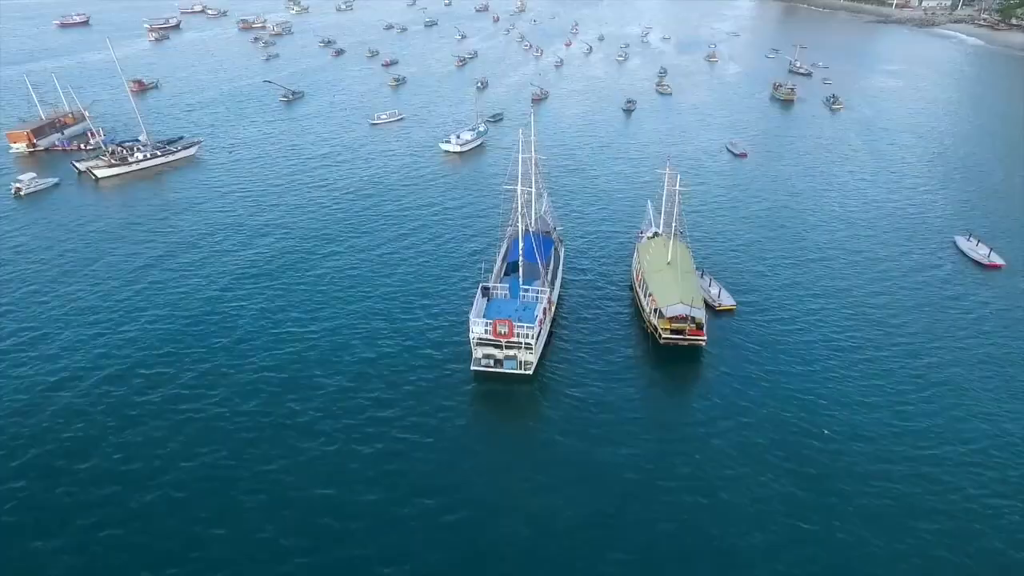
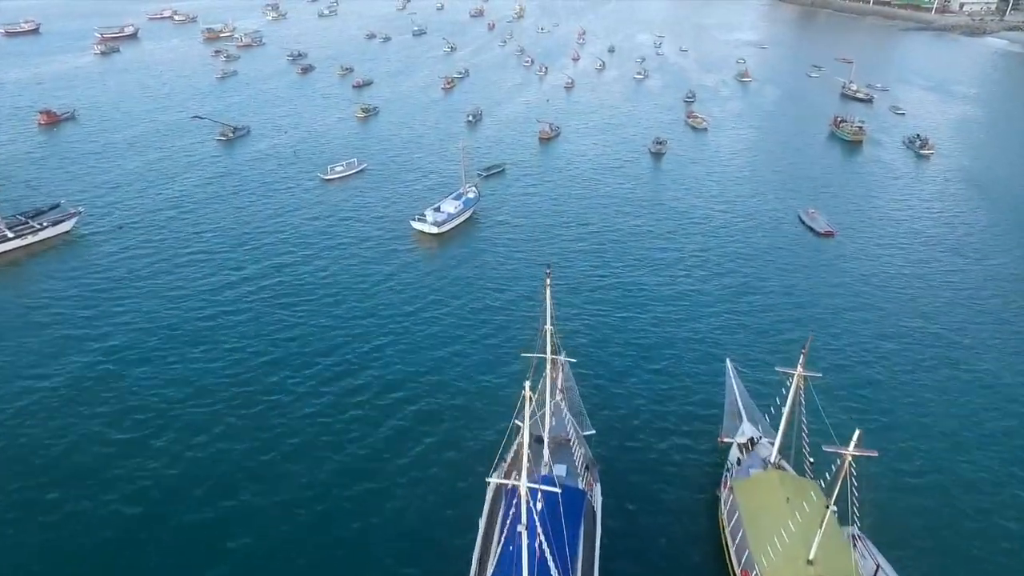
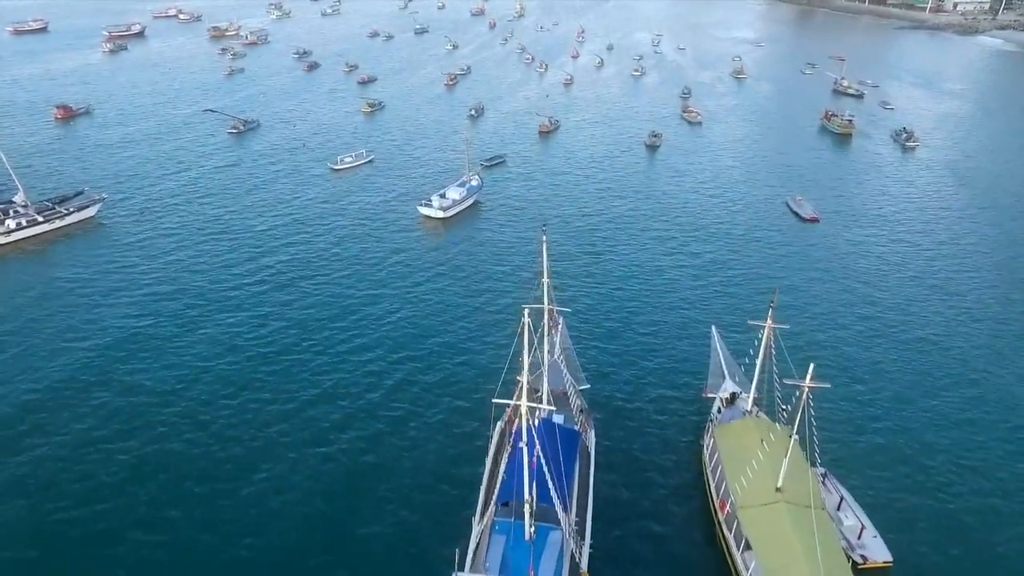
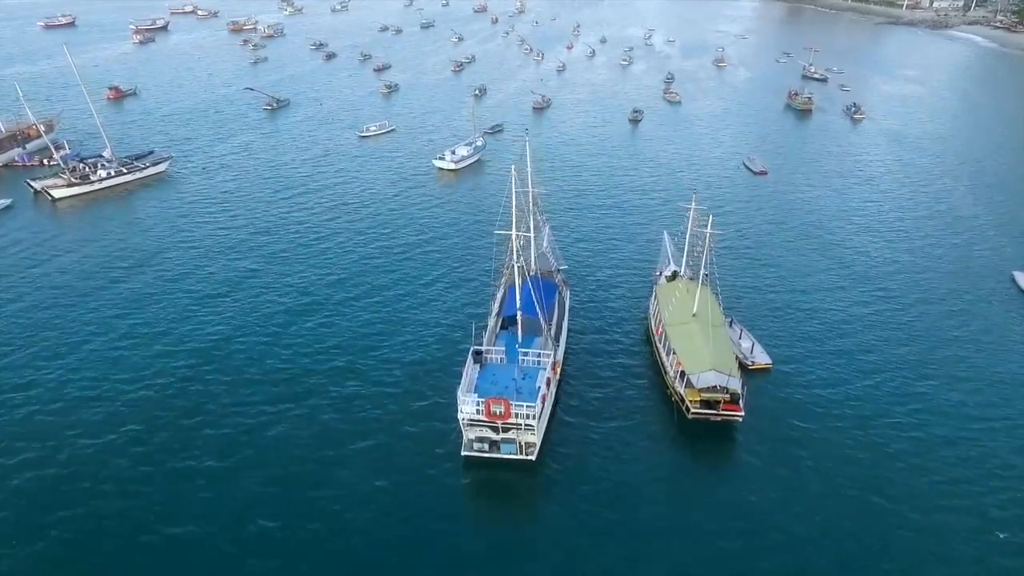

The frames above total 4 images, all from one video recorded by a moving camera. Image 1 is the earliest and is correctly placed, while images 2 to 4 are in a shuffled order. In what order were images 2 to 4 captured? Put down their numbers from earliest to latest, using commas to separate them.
4, 3, 2
